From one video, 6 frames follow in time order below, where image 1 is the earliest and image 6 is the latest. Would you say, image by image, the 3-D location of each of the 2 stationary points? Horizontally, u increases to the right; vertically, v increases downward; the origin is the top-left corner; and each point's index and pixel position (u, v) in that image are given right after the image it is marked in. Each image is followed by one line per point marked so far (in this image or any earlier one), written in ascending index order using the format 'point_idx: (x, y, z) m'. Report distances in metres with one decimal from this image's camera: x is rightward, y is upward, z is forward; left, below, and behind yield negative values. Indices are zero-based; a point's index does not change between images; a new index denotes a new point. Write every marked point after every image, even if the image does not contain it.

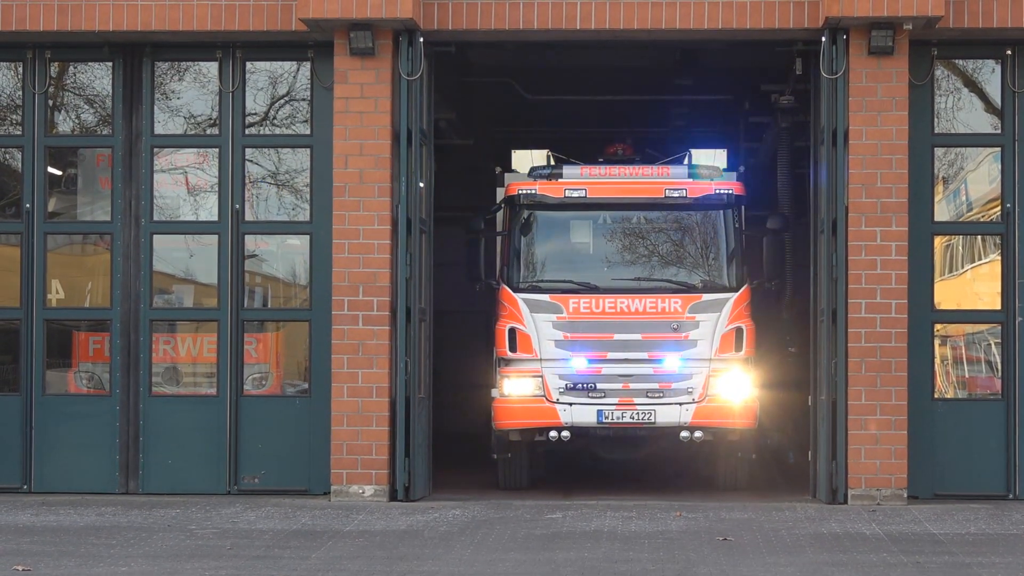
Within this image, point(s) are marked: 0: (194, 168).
0: (-2.8, +1.0, +11.2) m
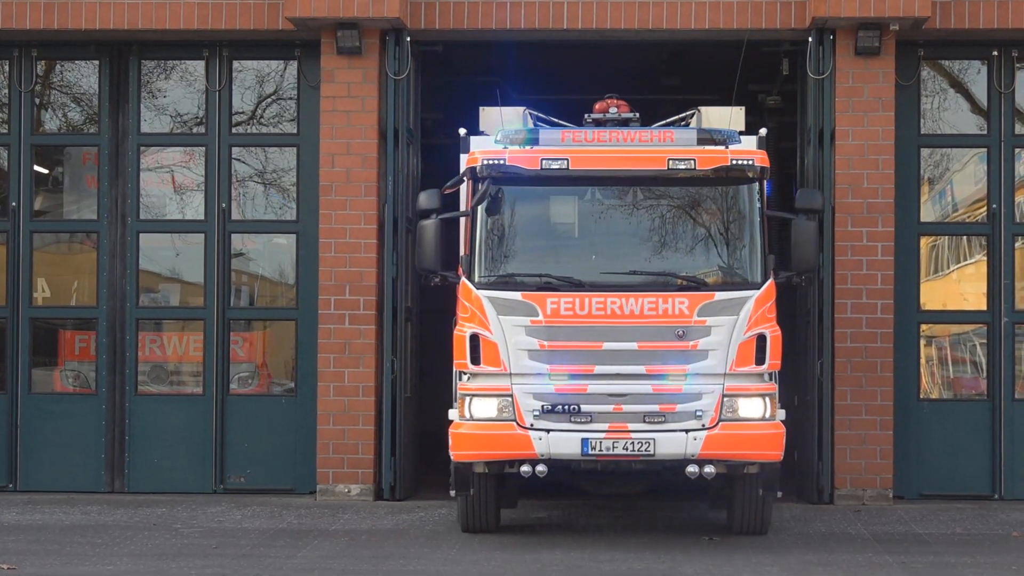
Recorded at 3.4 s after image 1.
0: (-2.9, +1.0, +11.2) m
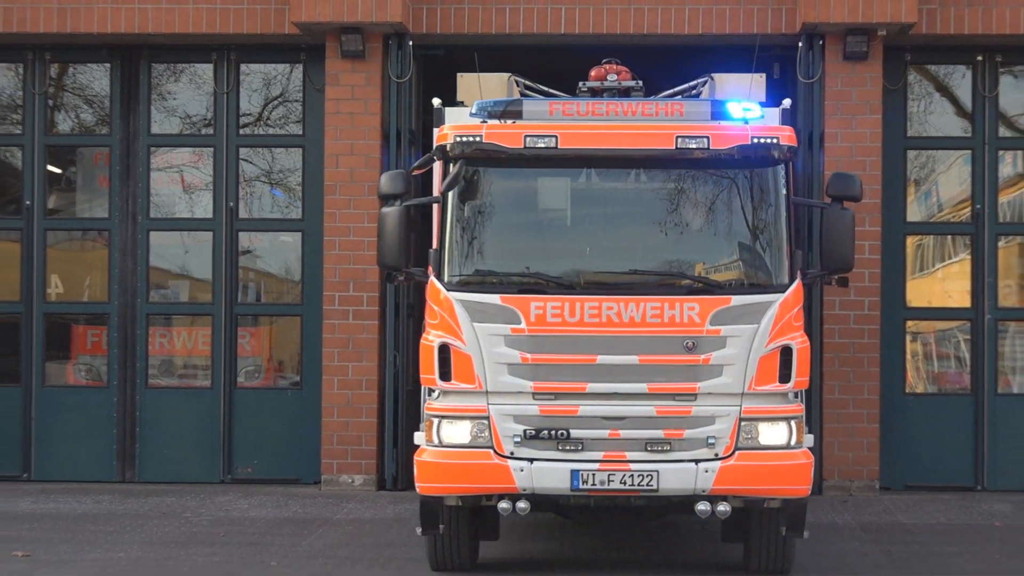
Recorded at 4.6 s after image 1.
0: (-2.9, +1.1, +11.6) m
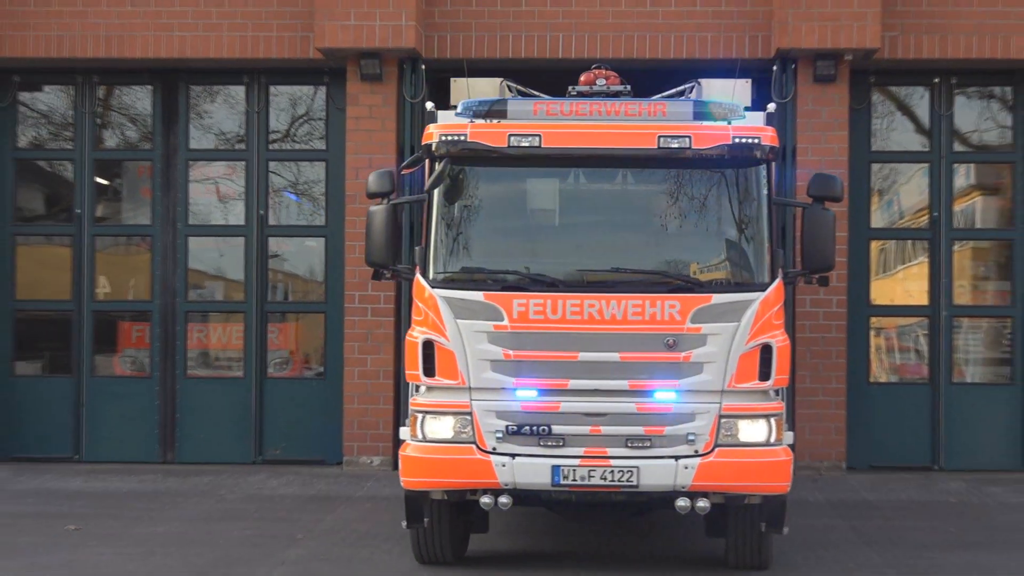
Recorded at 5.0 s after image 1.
0: (-2.9, +1.1, +12.8) m
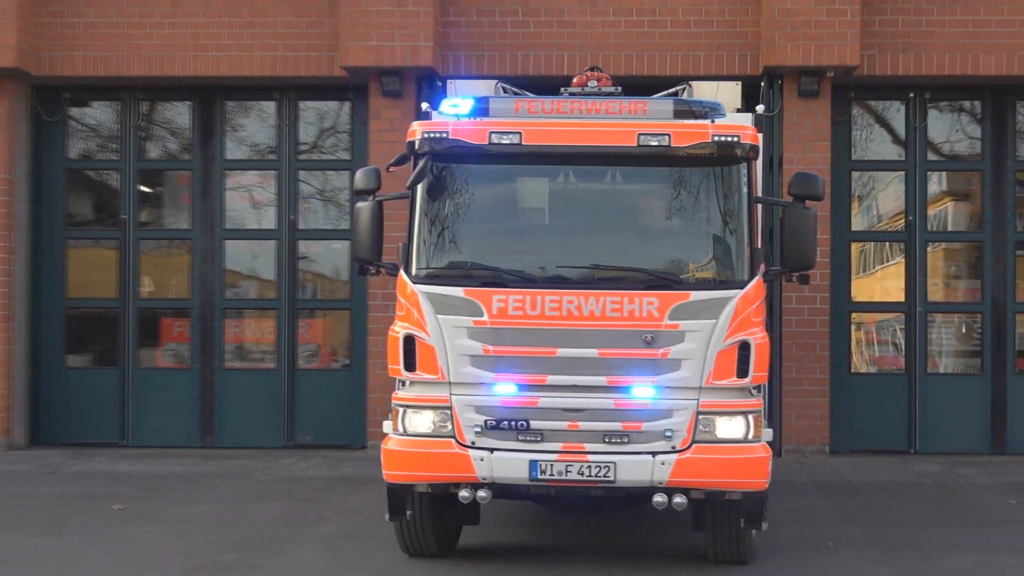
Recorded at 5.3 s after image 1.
0: (-2.8, +1.1, +13.9) m
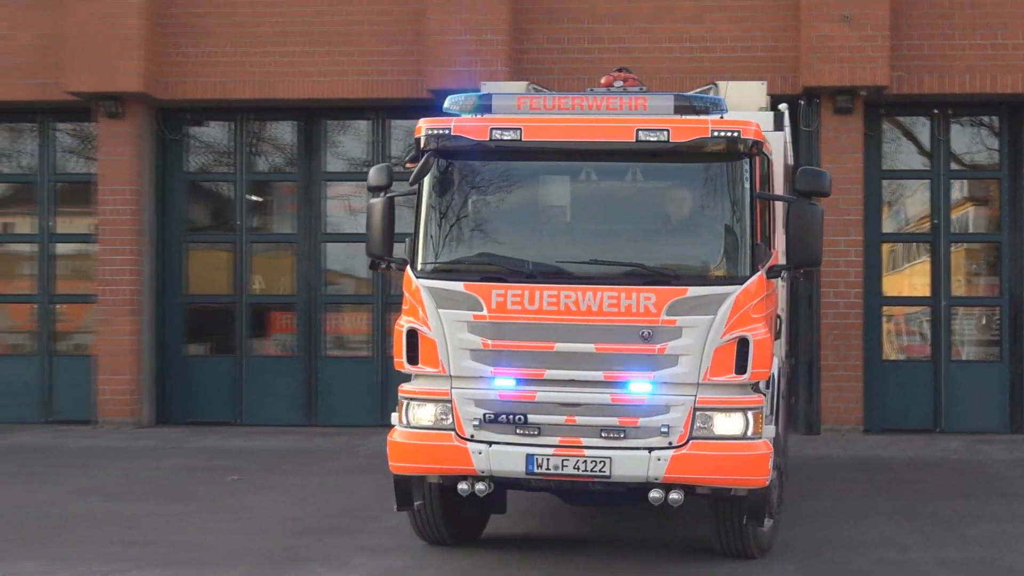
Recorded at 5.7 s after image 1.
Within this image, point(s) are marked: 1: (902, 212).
0: (-2.0, +1.1, +15.8) m
1: (+4.6, +0.9, +15.1) m
